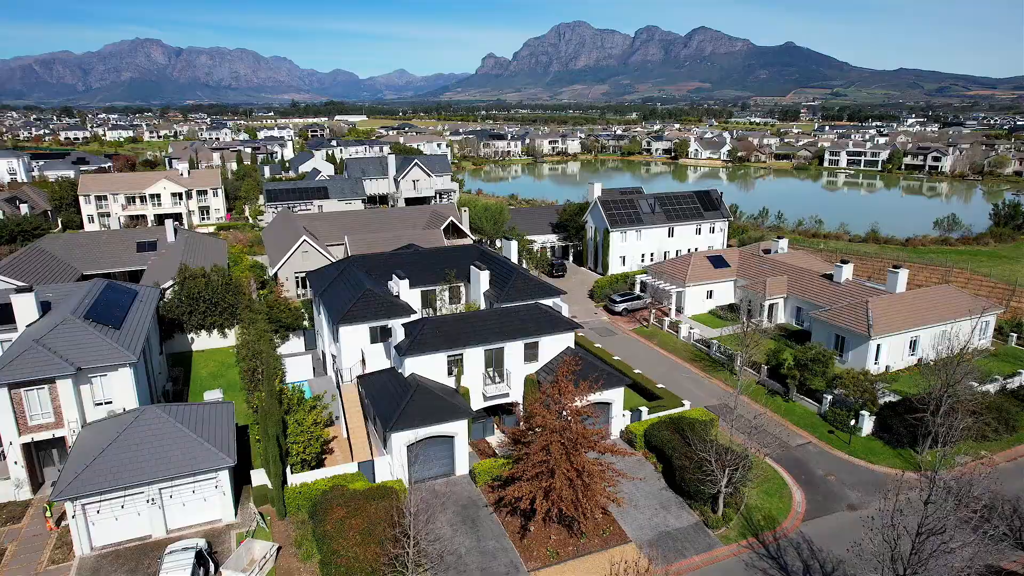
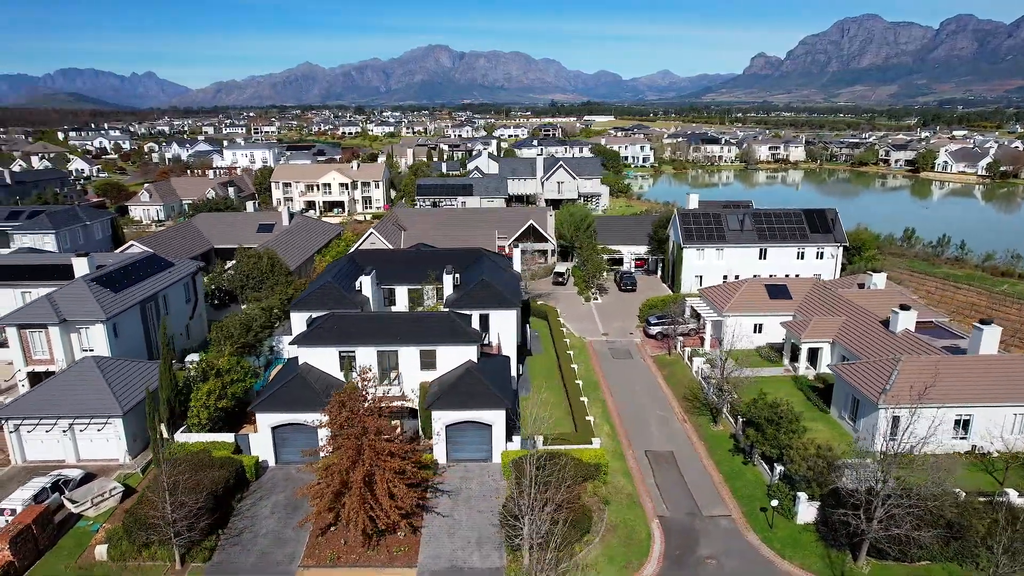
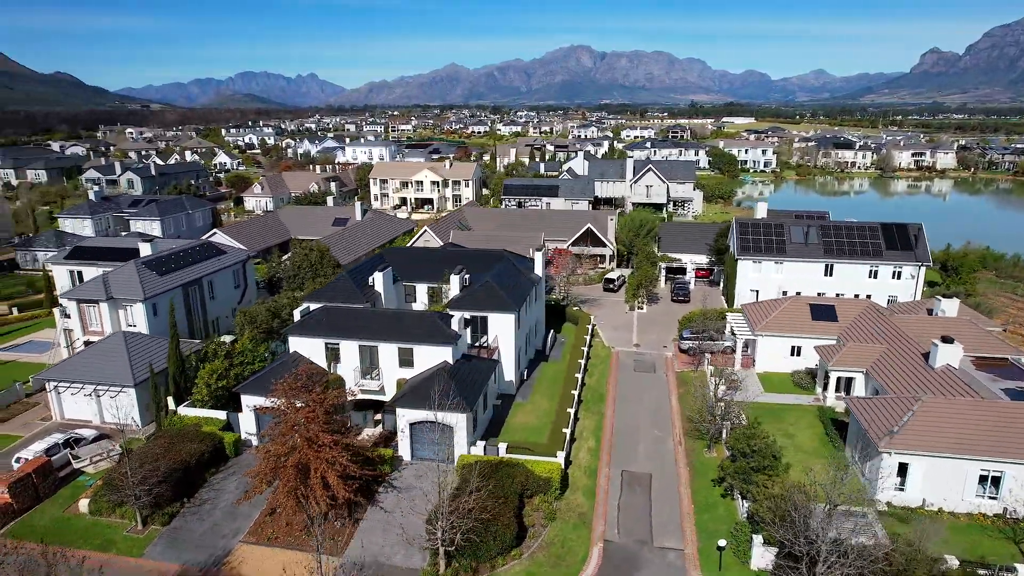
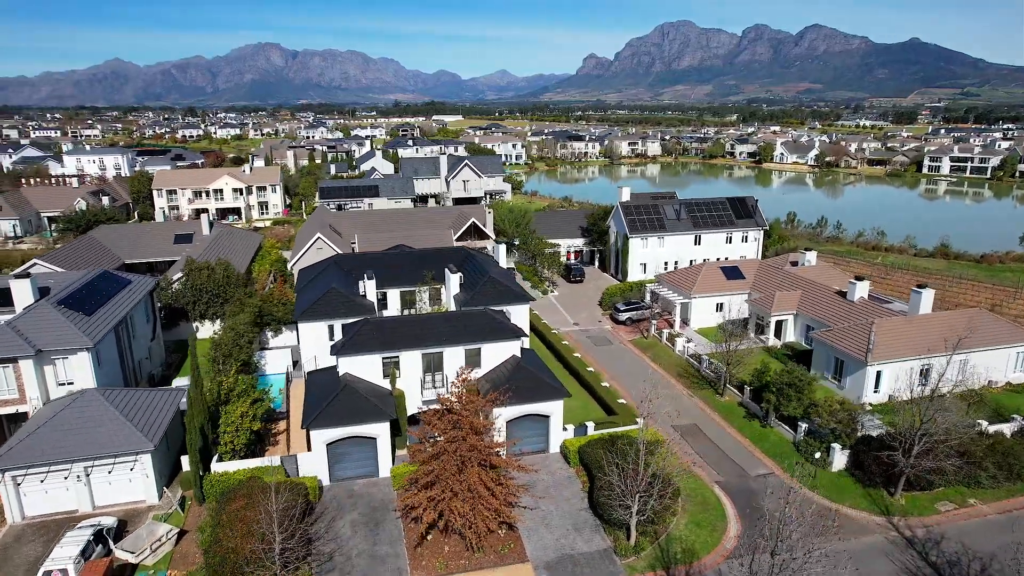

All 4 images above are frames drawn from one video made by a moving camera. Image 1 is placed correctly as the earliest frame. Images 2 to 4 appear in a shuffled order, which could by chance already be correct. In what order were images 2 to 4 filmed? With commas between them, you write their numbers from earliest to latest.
4, 2, 3
